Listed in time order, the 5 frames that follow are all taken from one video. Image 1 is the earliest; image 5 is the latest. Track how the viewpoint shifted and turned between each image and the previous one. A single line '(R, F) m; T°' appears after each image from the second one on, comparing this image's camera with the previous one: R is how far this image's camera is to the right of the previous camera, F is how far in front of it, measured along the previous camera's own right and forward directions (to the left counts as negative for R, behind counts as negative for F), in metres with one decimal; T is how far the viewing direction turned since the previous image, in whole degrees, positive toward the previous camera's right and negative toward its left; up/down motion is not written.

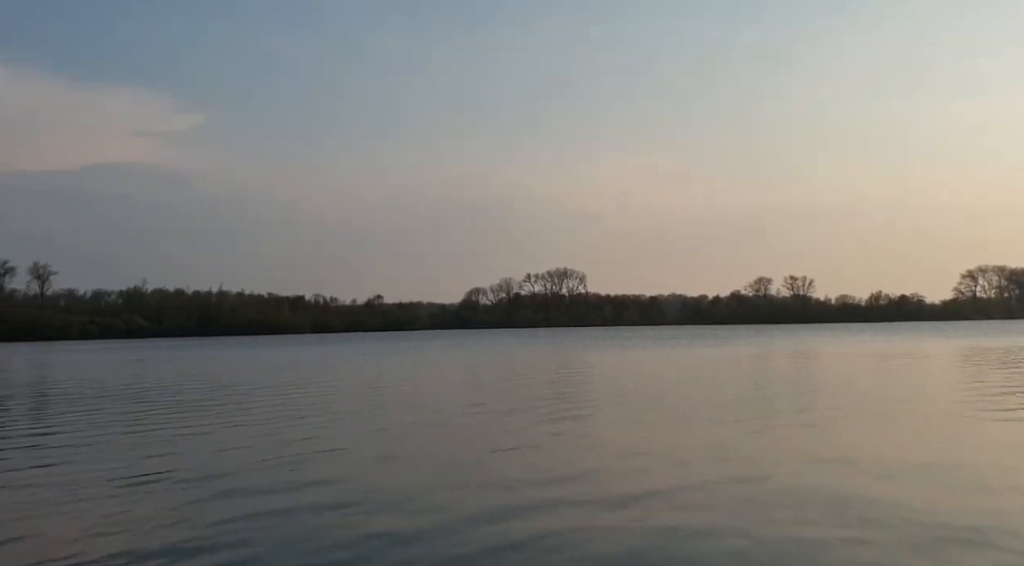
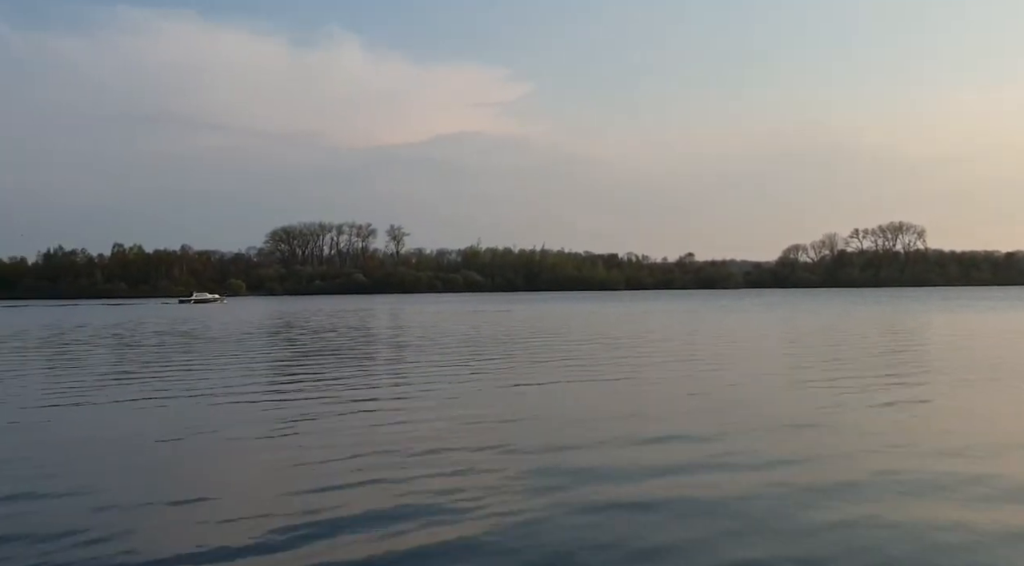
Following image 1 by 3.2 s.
(+0.7, -0.8) m; -17°
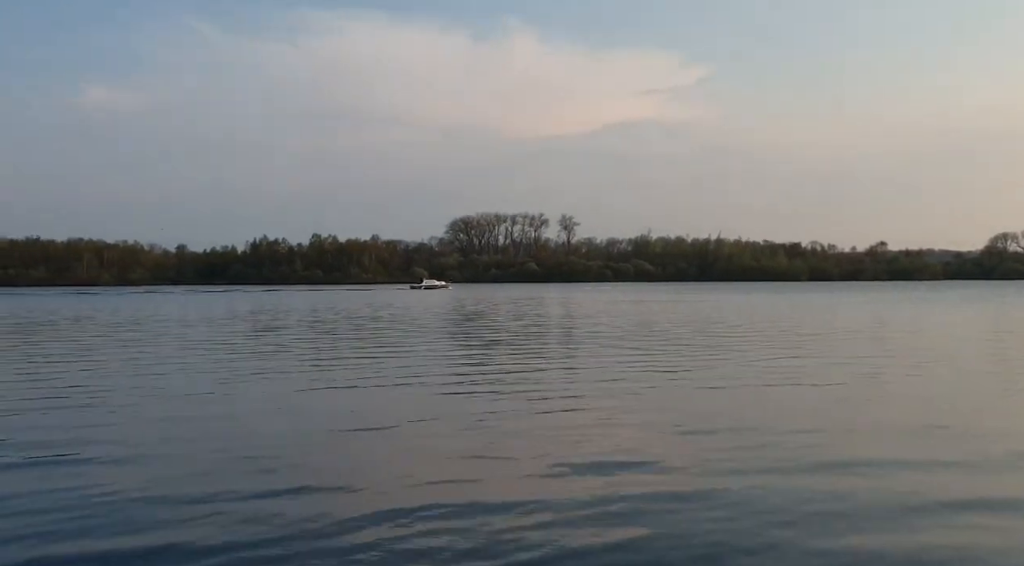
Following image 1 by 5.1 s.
(+0.3, +1.6) m; -9°
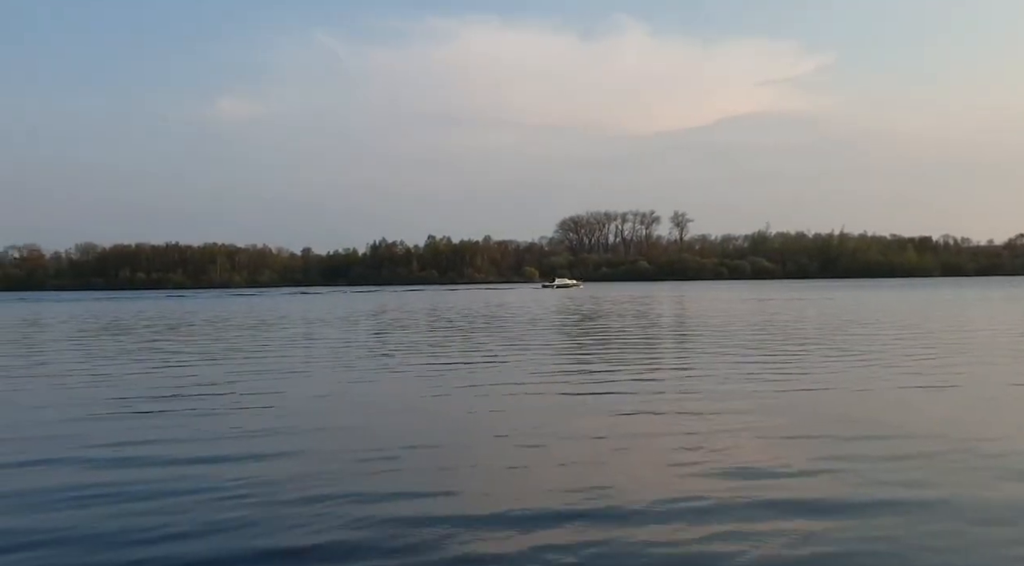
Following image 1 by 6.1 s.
(0.0, -0.8) m; -6°
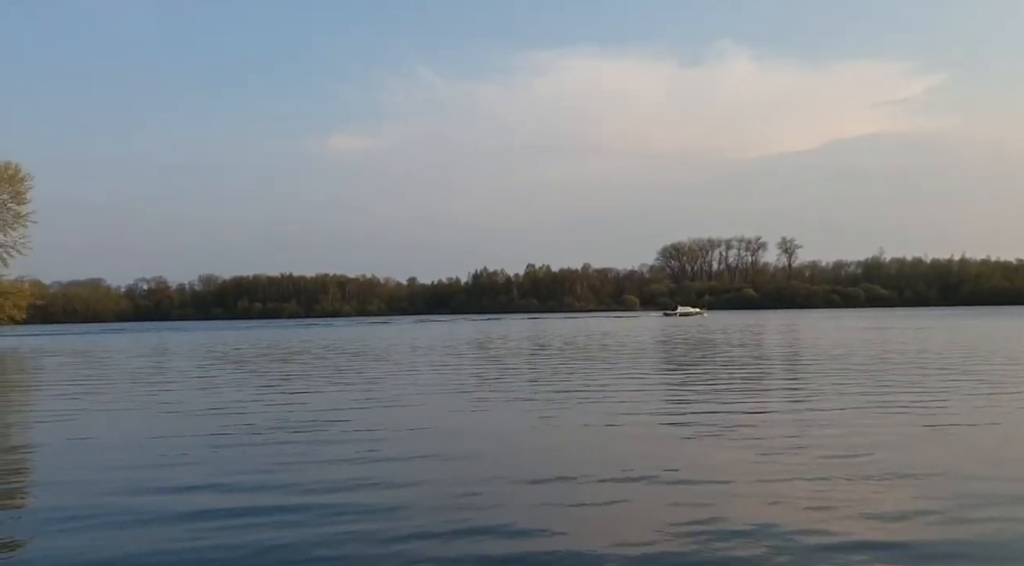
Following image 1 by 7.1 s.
(+0.1, -0.1) m; -5°
